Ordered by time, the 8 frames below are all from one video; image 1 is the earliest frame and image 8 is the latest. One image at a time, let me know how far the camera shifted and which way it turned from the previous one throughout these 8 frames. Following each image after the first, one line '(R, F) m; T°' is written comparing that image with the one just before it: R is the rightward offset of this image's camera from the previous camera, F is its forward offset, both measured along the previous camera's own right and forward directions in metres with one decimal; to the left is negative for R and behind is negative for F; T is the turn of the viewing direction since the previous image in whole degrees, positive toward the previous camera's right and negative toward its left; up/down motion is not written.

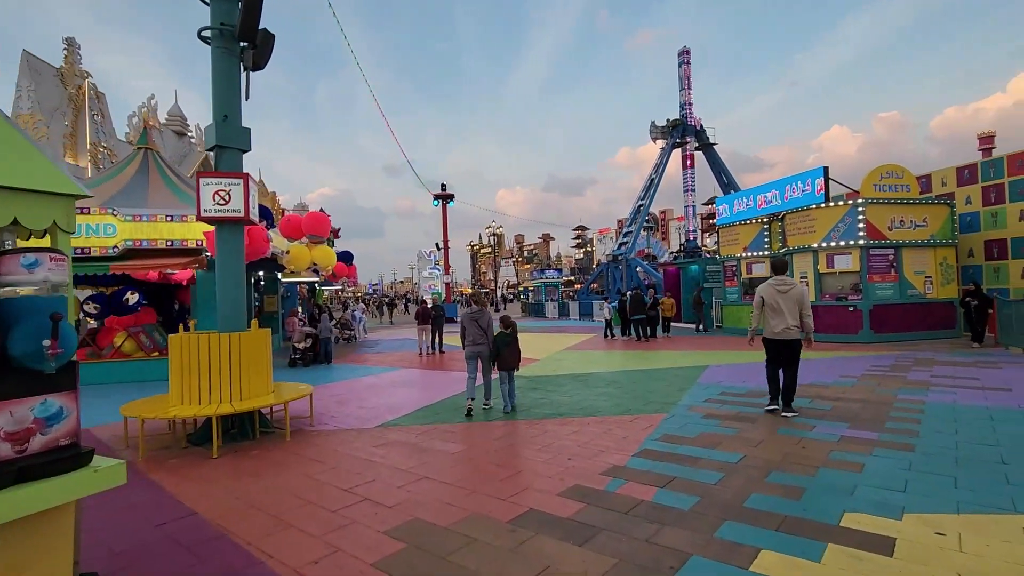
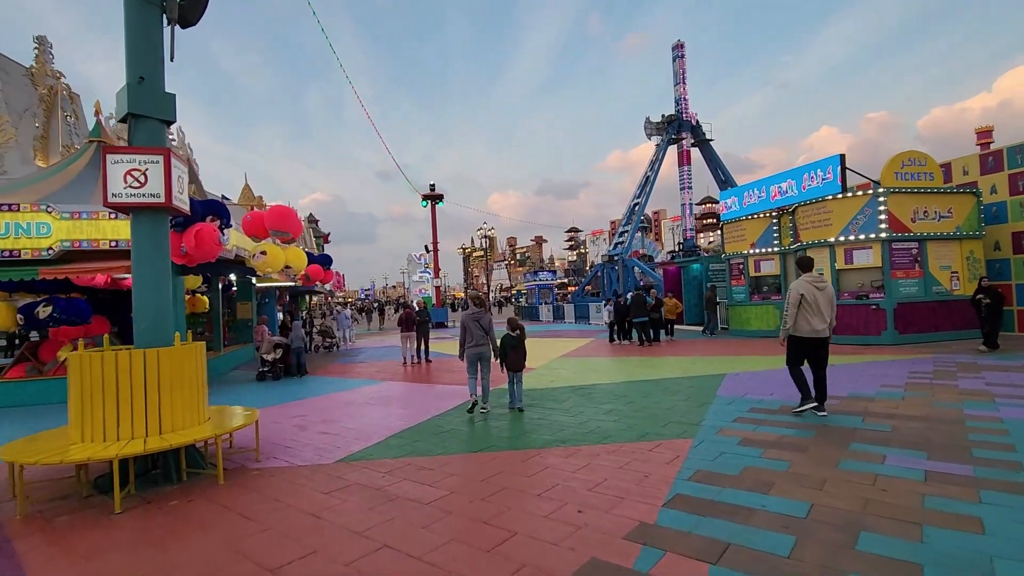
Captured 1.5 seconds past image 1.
(0.0, +1.2) m; +1°
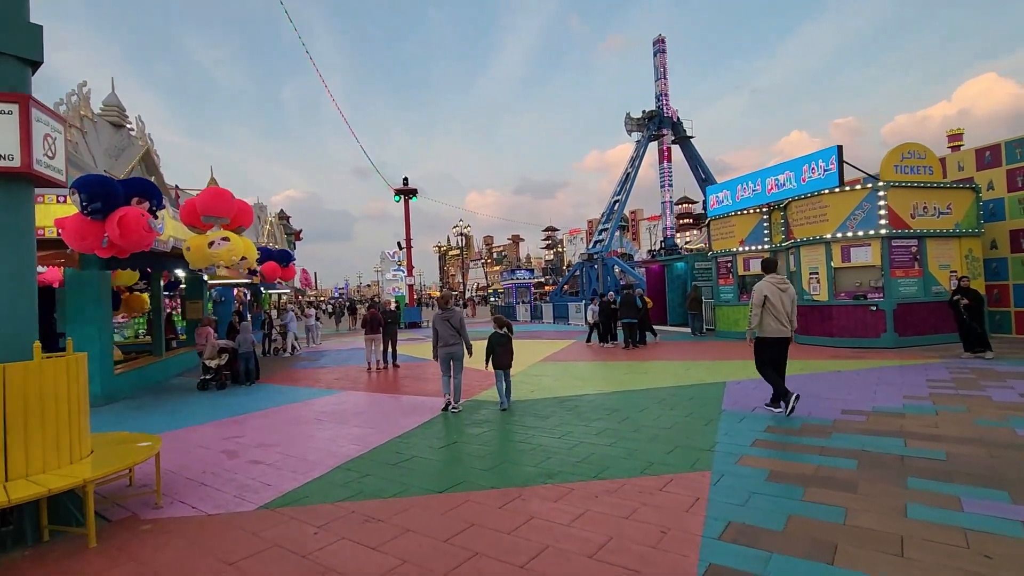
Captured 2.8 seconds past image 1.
(0.0, +1.1) m; +3°
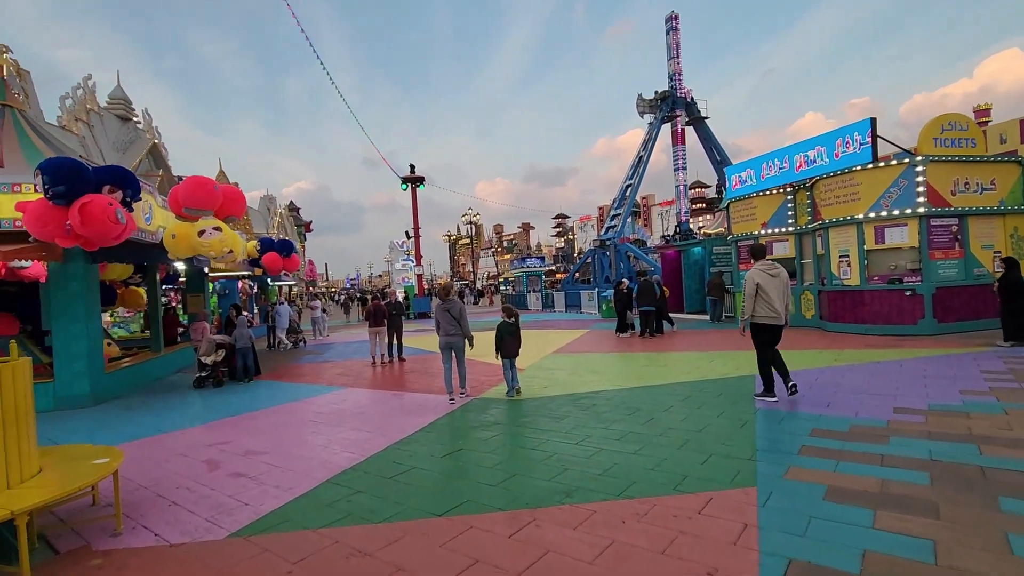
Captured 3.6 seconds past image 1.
(0.0, +0.7) m; -1°
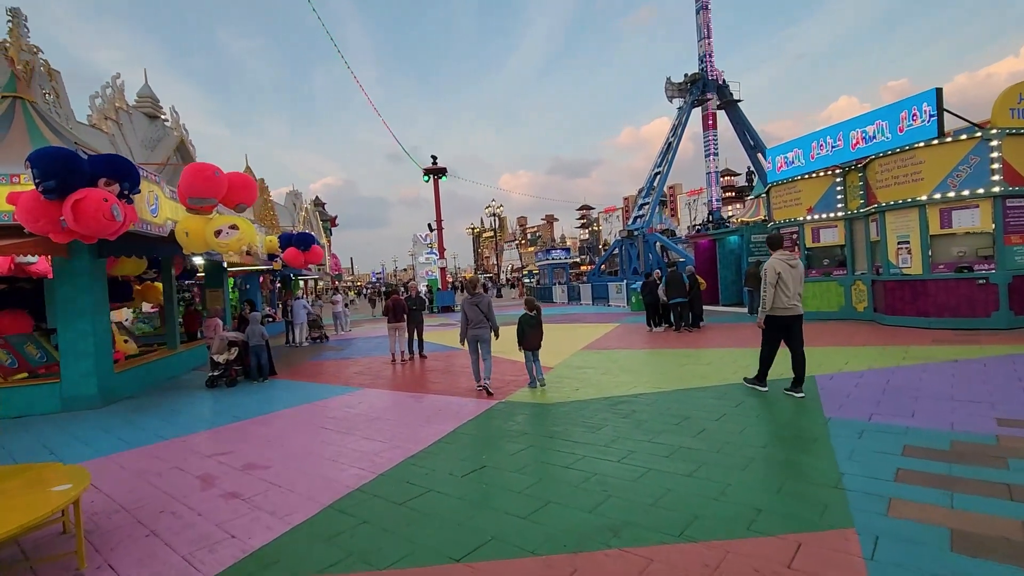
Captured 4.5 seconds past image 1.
(-0.1, +0.7) m; -3°
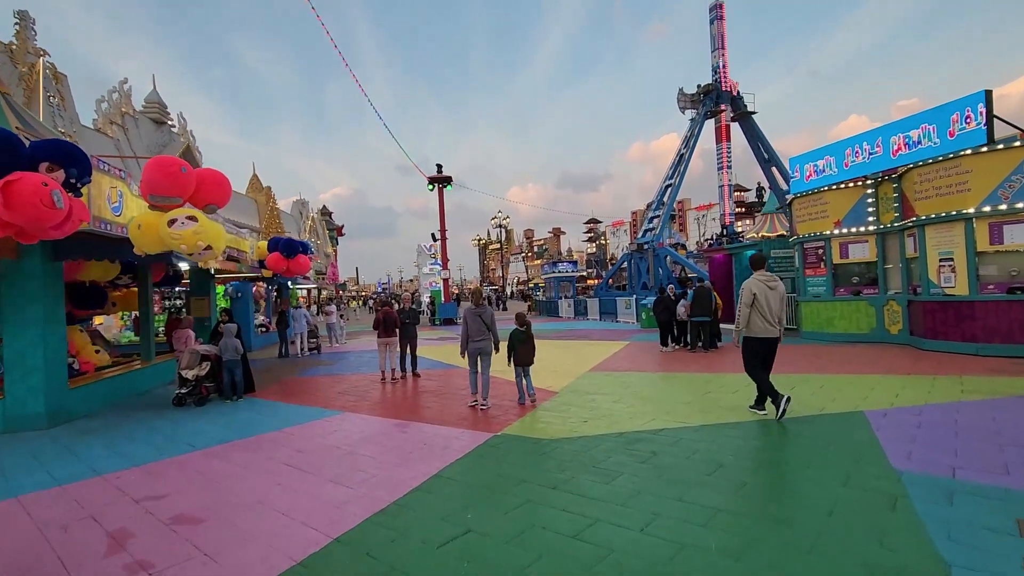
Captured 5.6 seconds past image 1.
(+0.1, +1.0) m; -1°
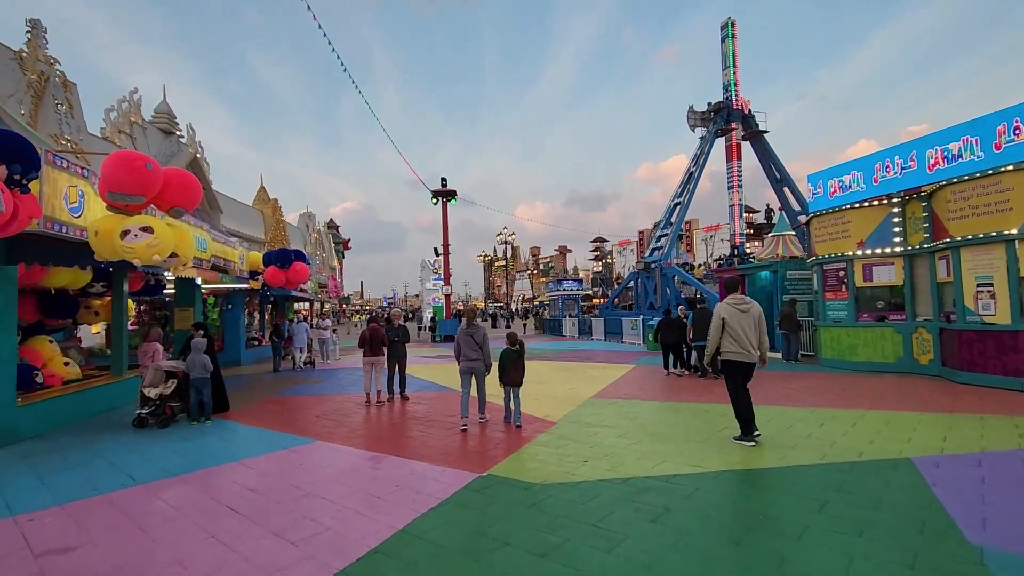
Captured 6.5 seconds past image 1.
(+0.1, +0.8) m; -1°
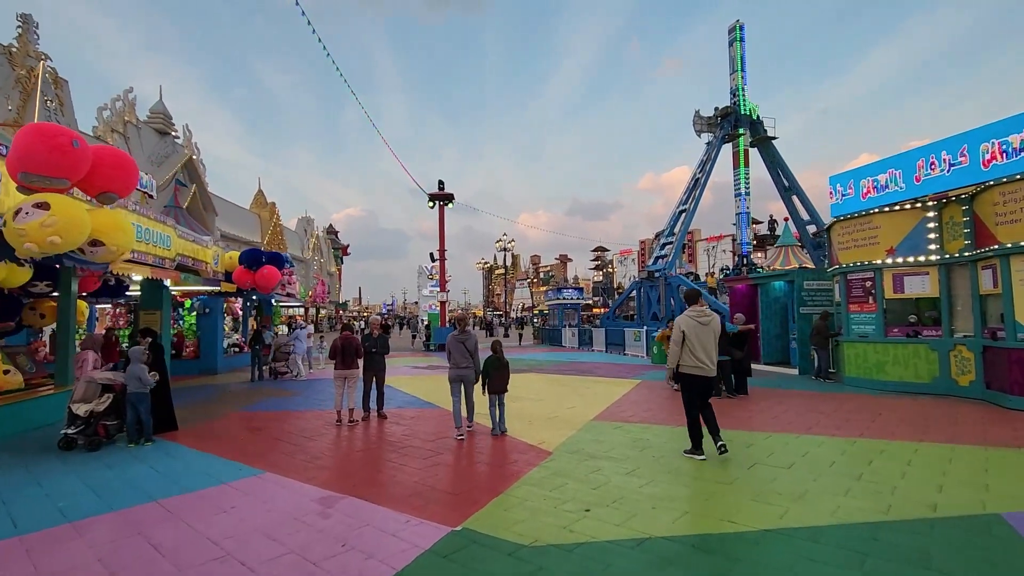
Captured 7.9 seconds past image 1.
(+0.1, +1.1) m; 0°
